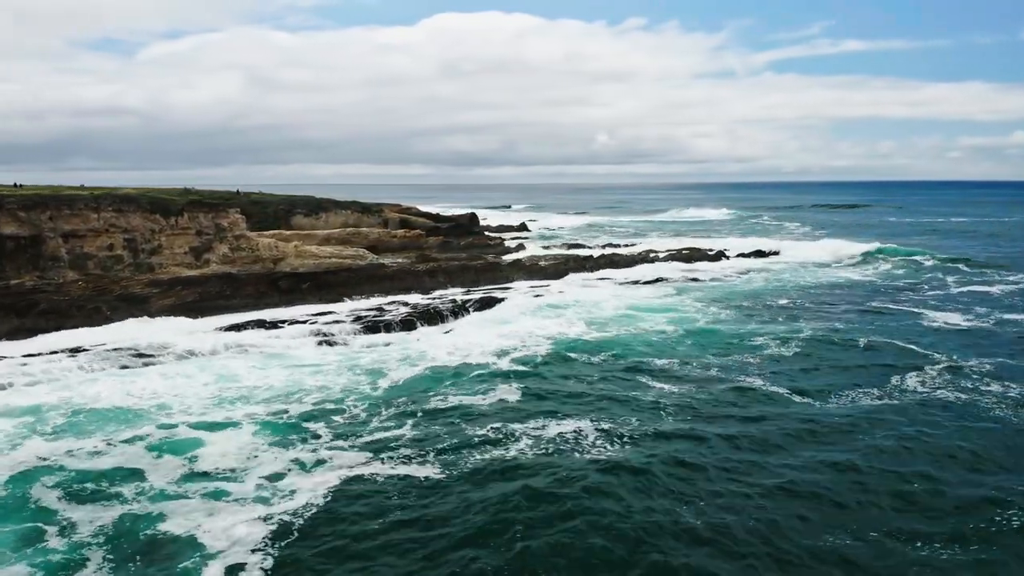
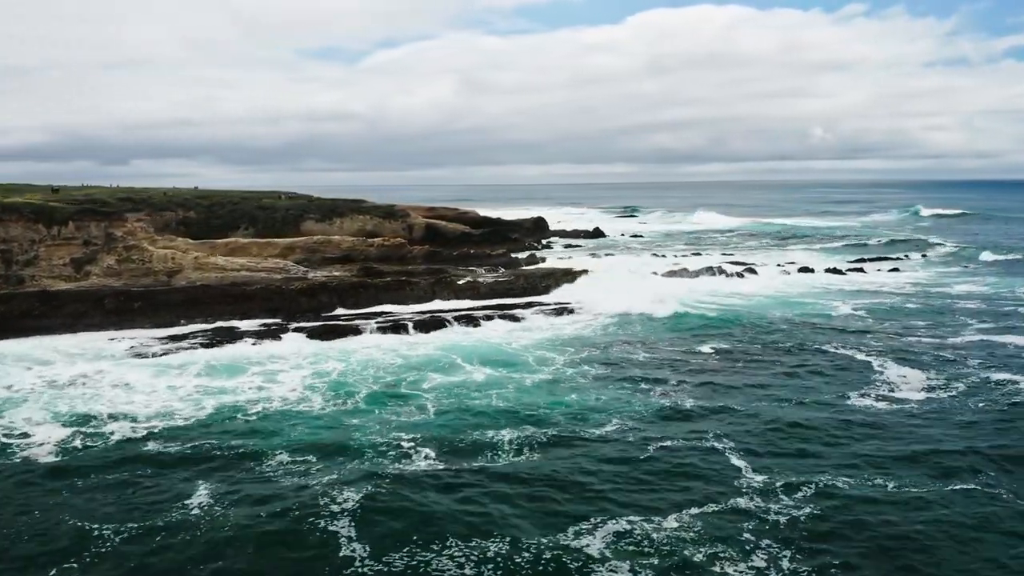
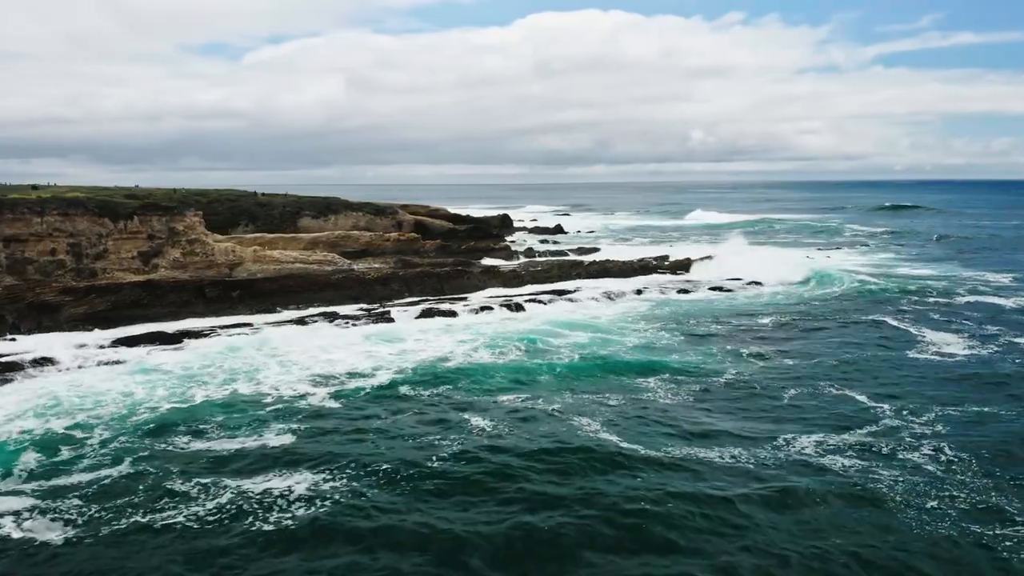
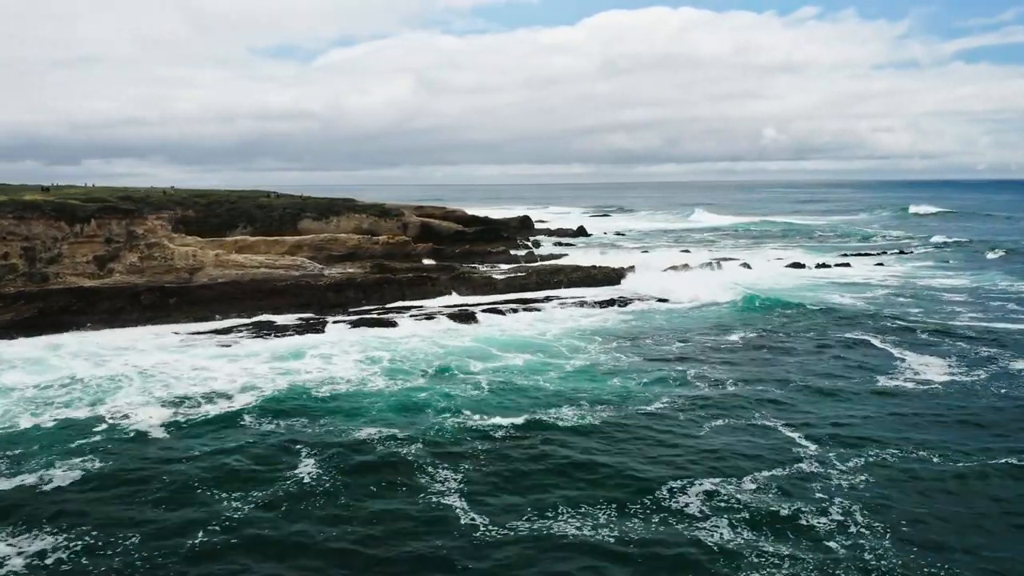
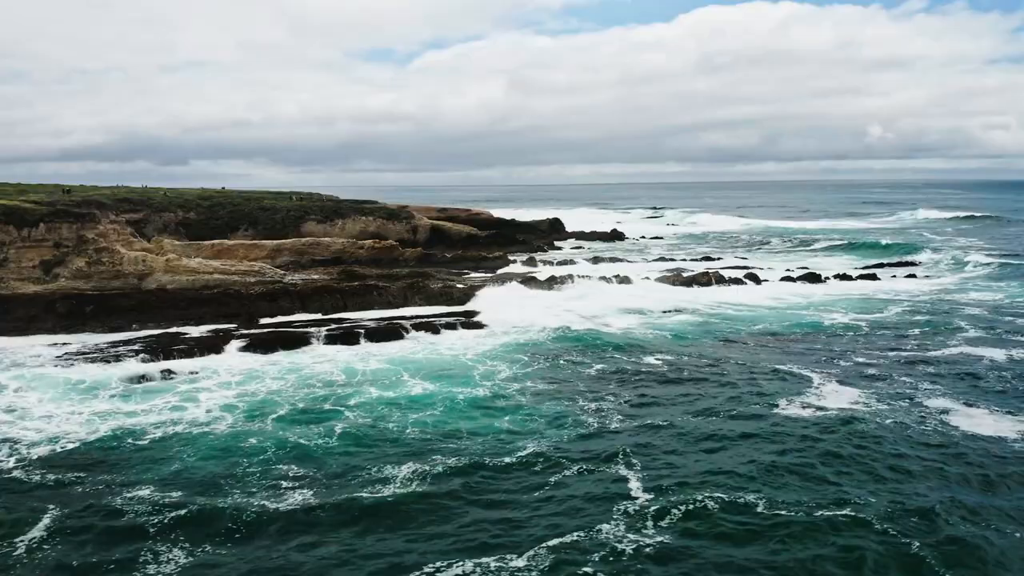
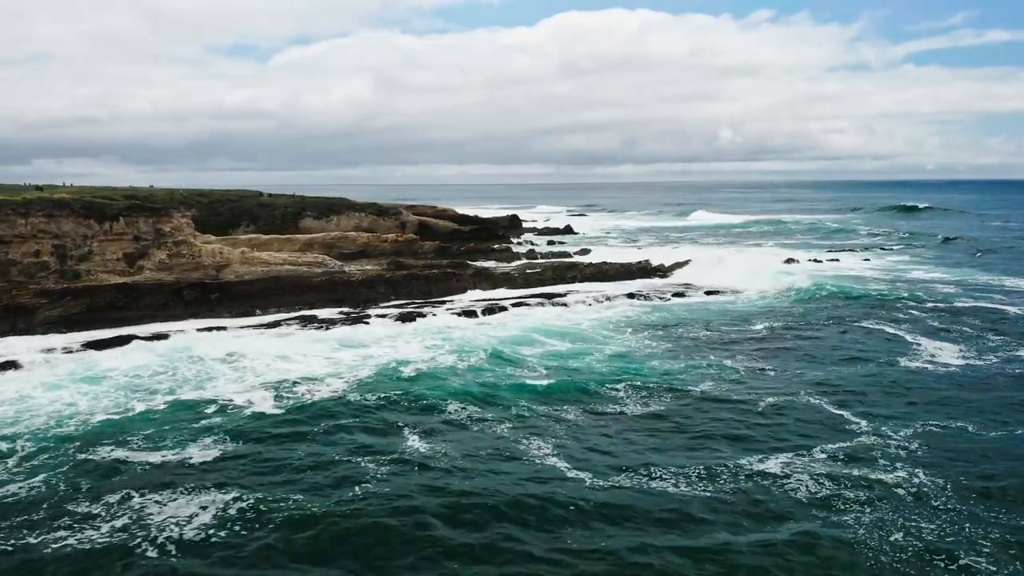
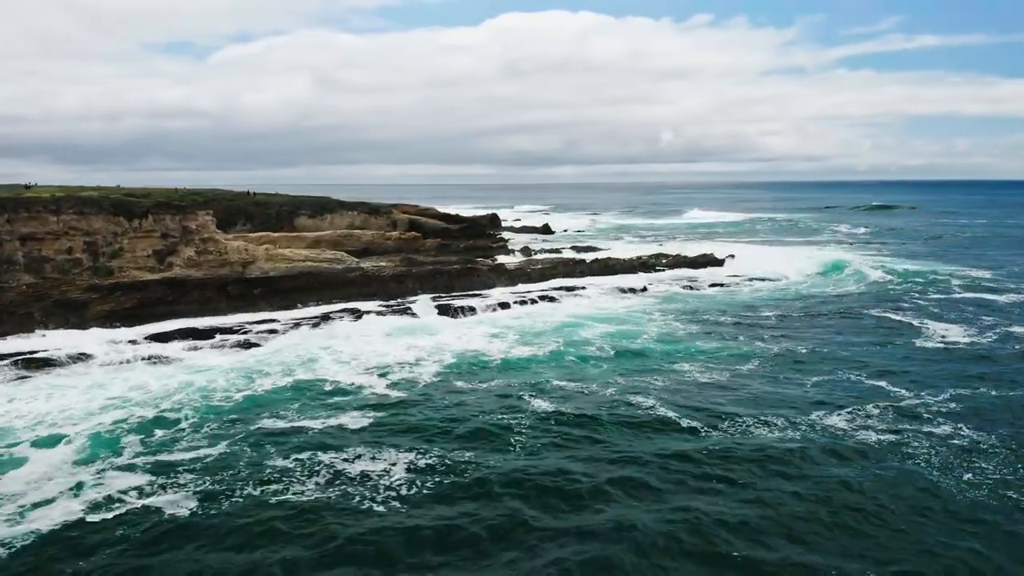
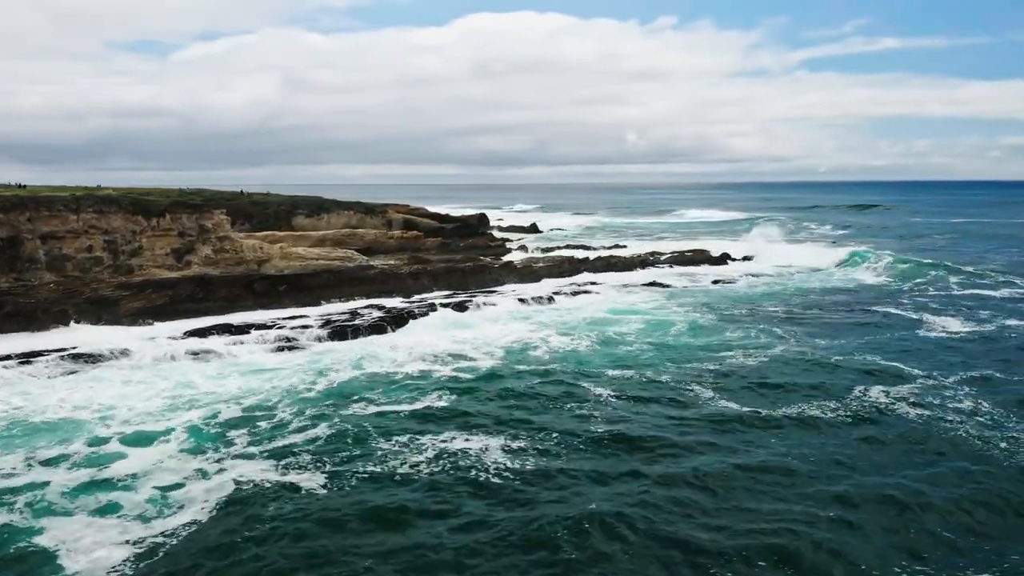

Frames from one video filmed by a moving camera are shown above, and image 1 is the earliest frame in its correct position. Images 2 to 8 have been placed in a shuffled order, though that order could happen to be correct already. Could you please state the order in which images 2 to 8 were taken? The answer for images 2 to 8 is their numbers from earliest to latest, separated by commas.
8, 7, 3, 6, 4, 2, 5
